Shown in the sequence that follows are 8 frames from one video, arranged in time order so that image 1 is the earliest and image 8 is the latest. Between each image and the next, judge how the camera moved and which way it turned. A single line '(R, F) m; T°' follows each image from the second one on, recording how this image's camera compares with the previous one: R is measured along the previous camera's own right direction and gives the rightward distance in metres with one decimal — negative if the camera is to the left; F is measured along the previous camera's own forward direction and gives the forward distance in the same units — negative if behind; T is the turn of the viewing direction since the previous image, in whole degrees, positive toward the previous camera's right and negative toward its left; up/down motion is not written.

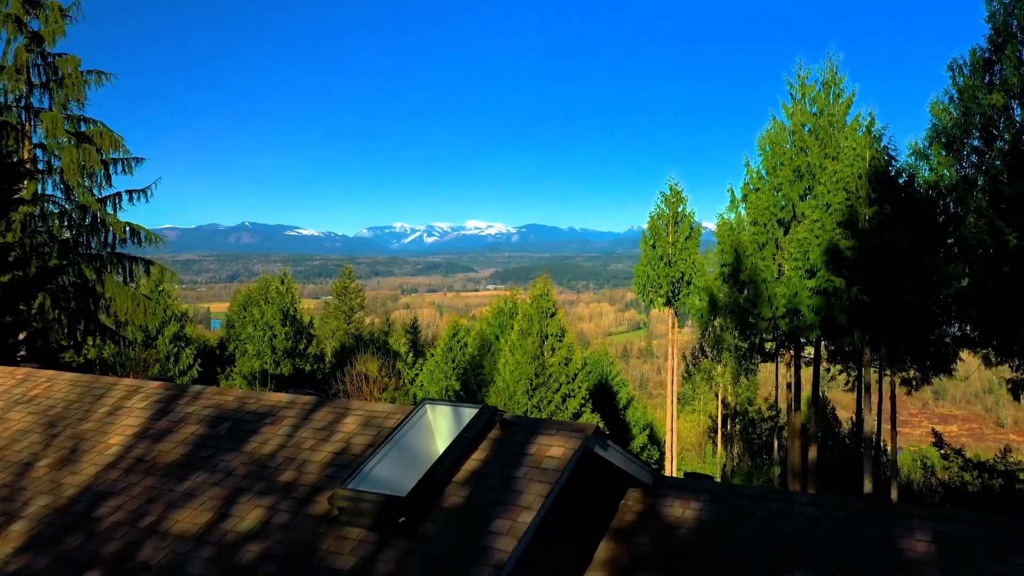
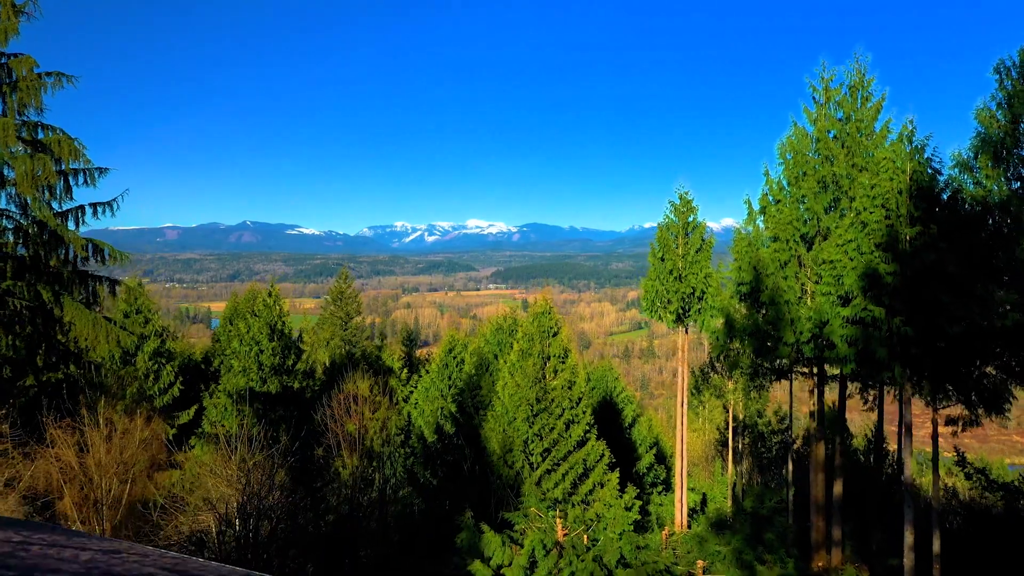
(0.0, +1.1) m; 0°
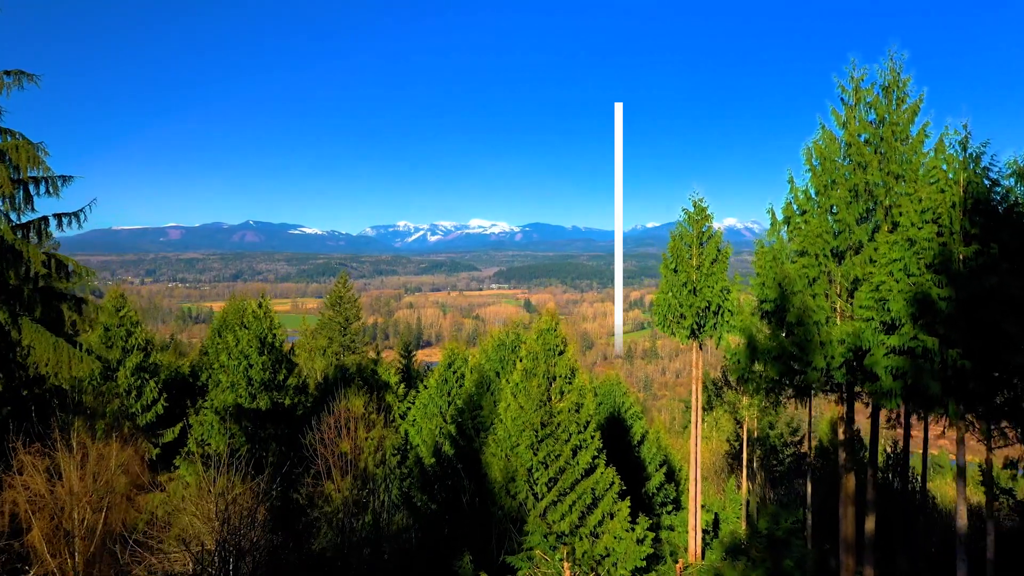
(0.0, +1.1) m; 0°
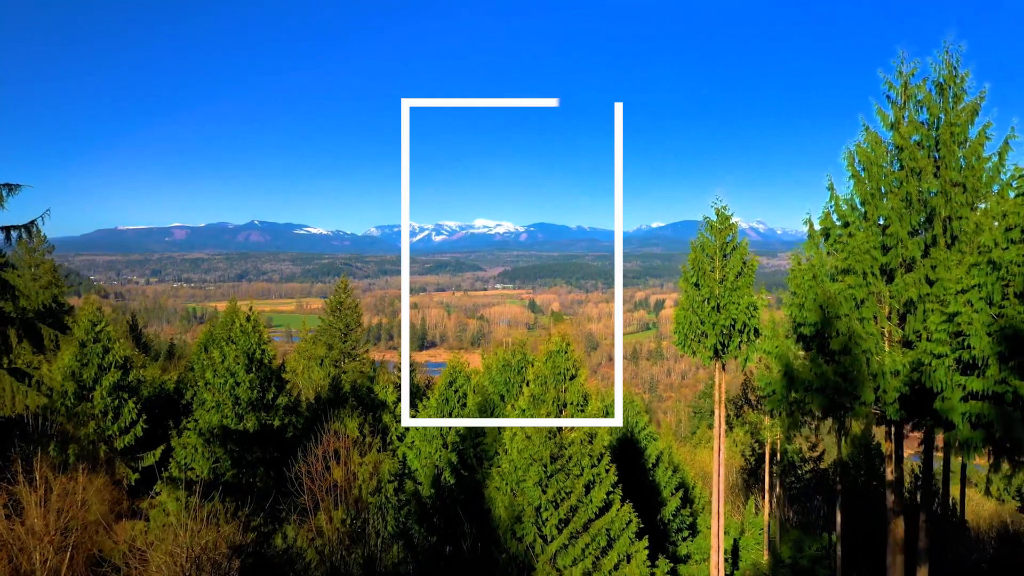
(0.0, +1.3) m; 0°
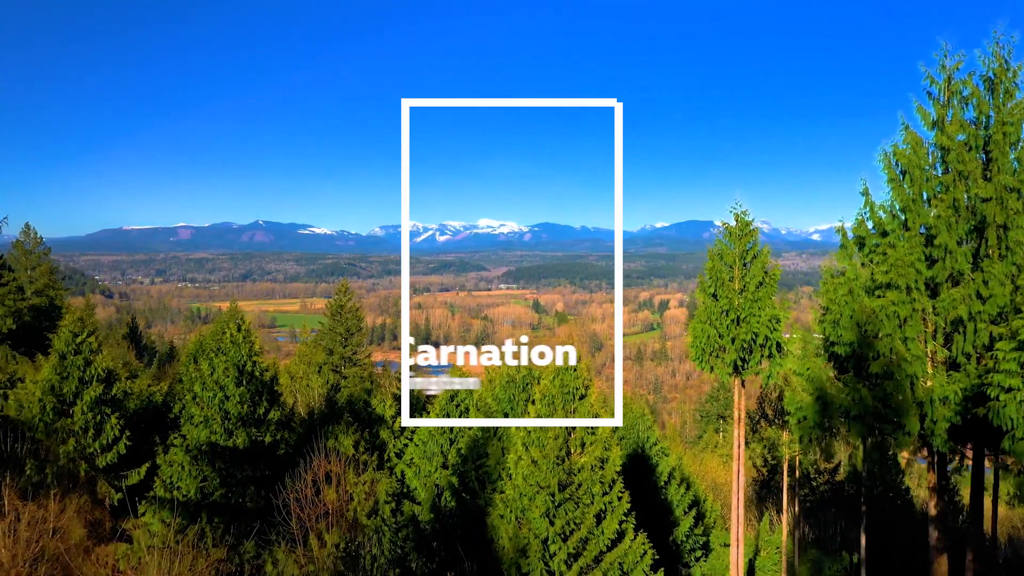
(0.0, +1.0) m; 0°
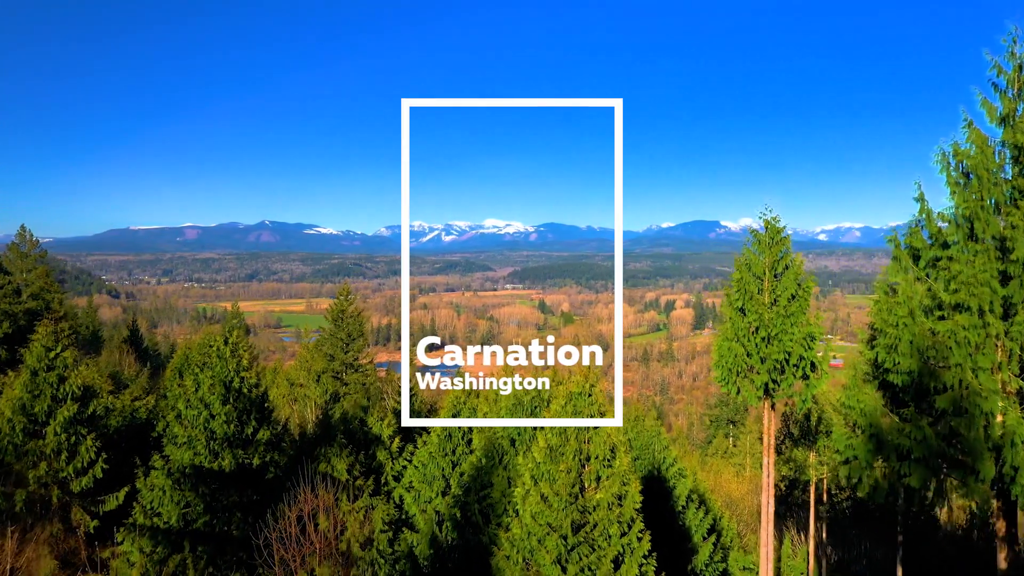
(0.0, +1.2) m; -1°
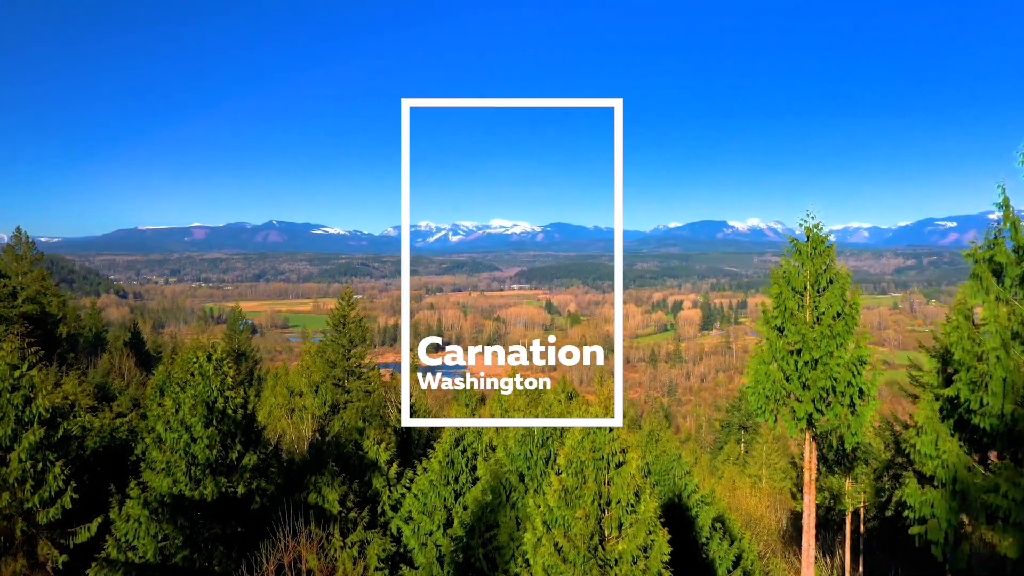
(-0.1, +1.4) m; -1°
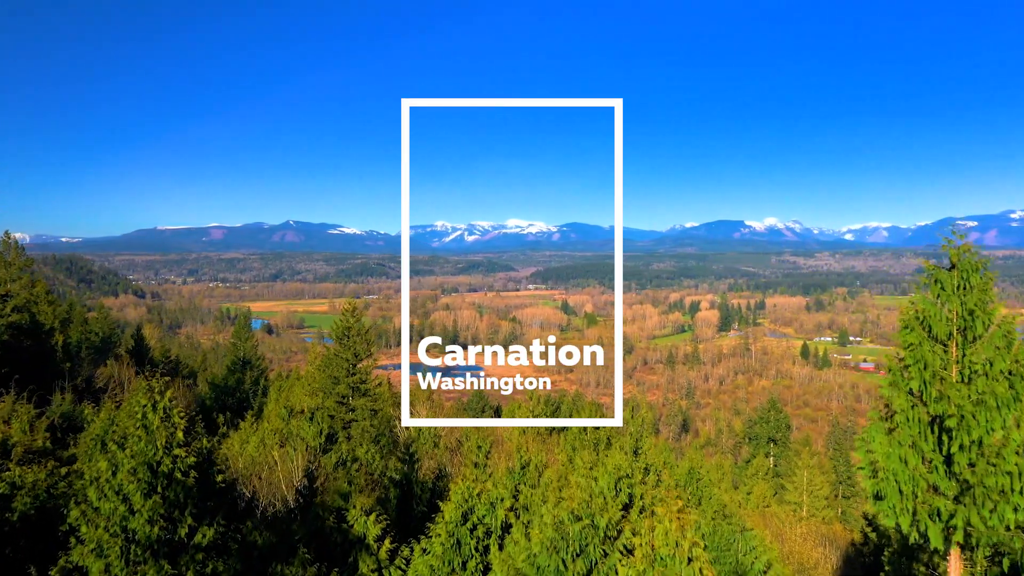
(-0.2, +3.1) m; -2°
